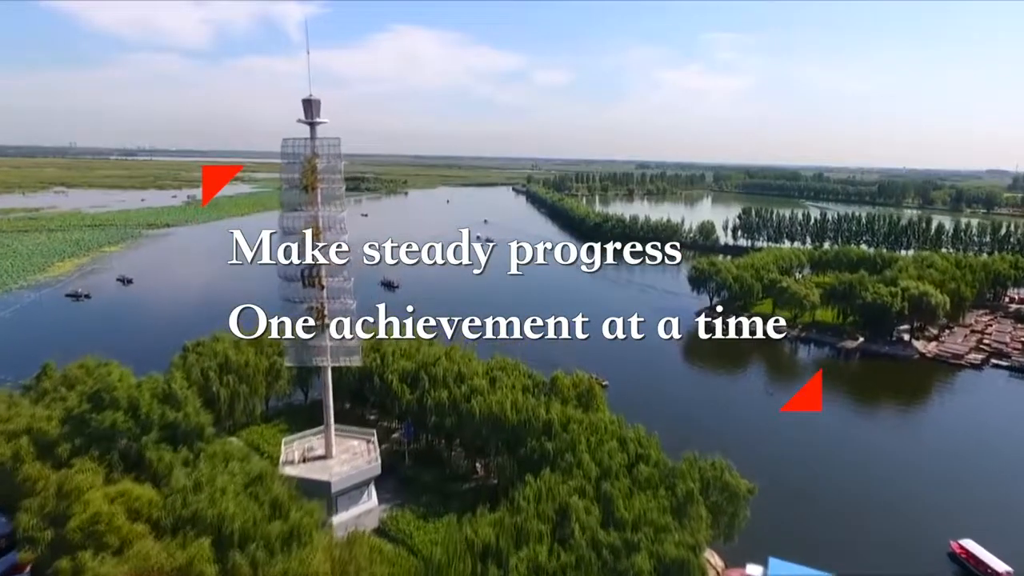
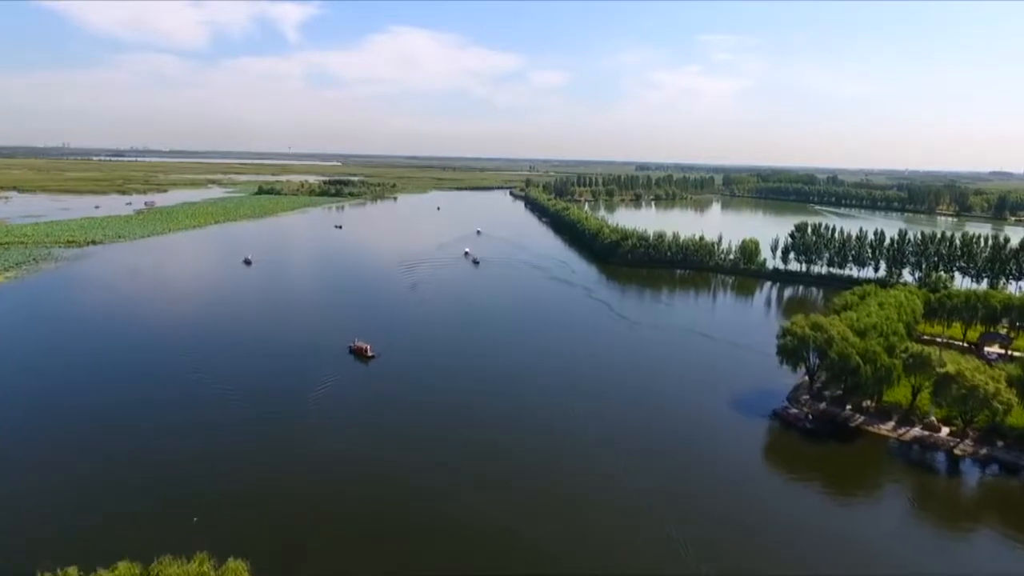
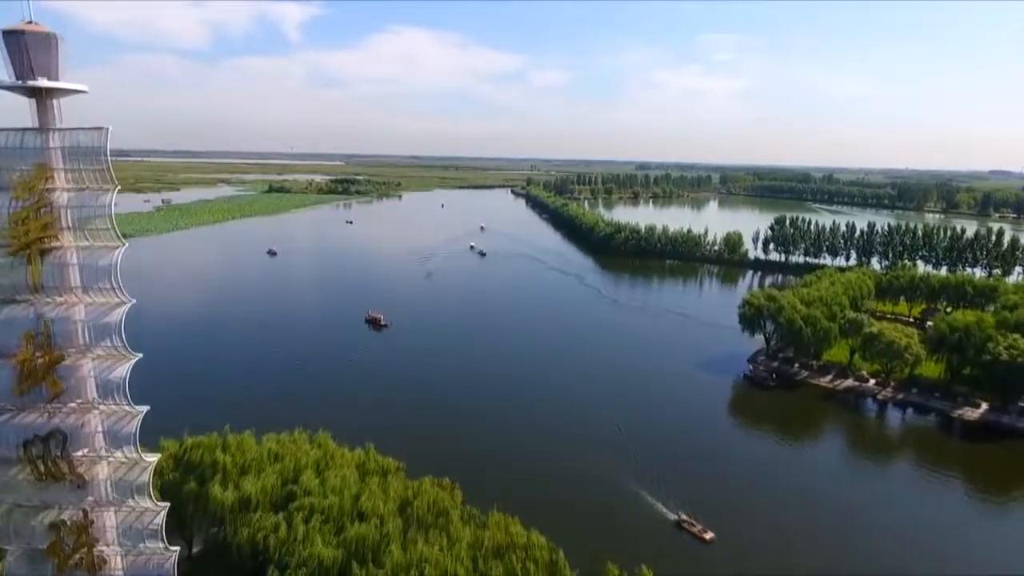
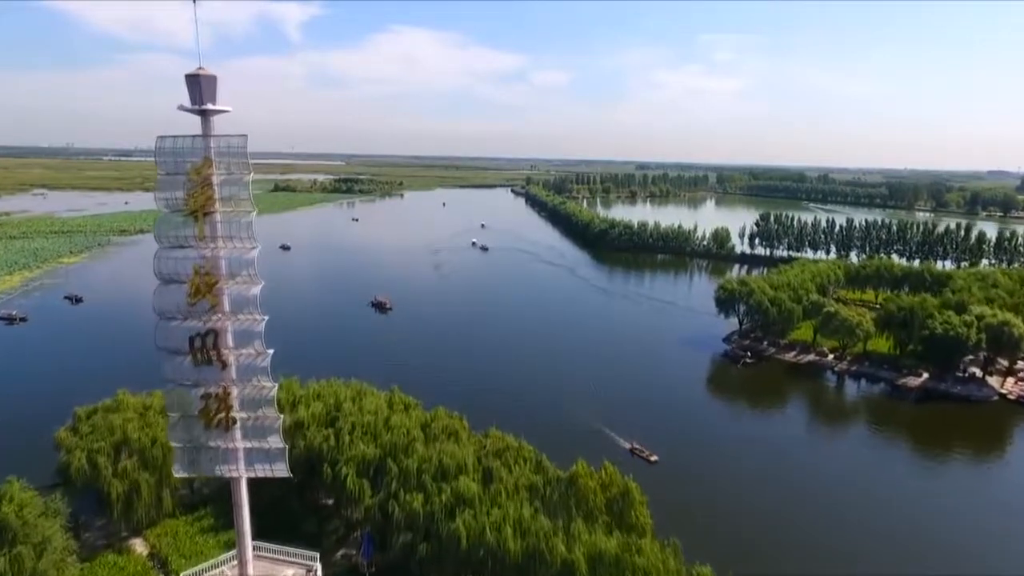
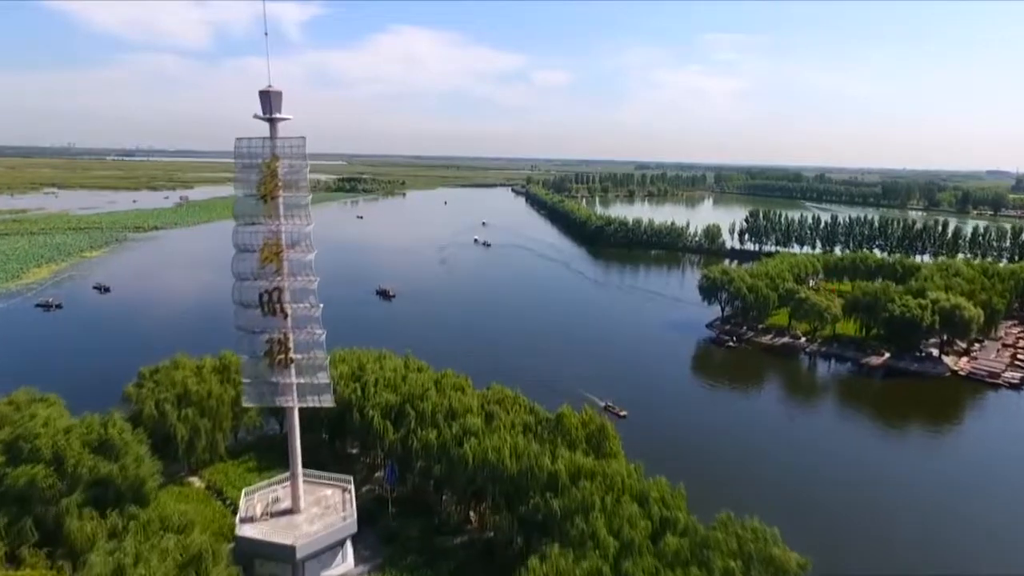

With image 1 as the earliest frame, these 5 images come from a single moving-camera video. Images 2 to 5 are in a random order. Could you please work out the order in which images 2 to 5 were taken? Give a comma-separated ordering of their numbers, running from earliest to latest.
5, 4, 3, 2
